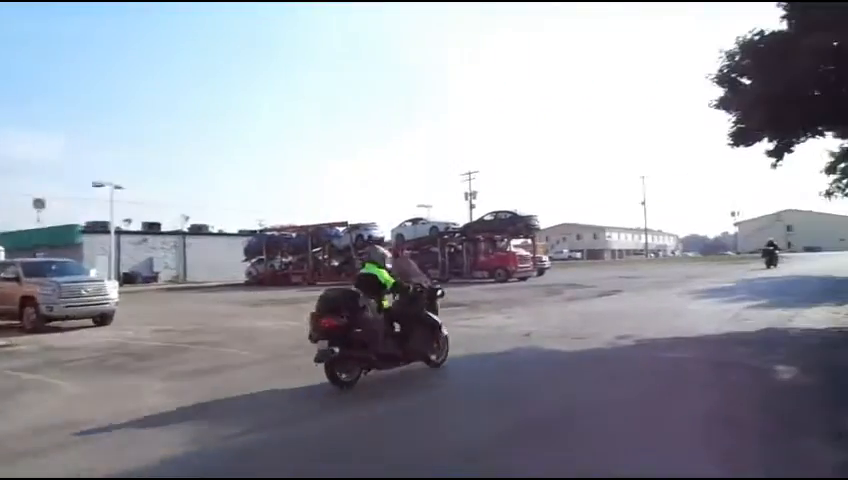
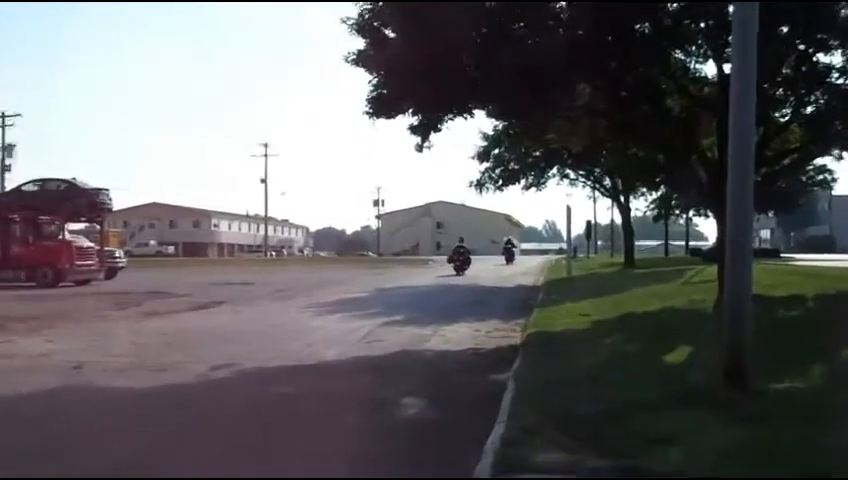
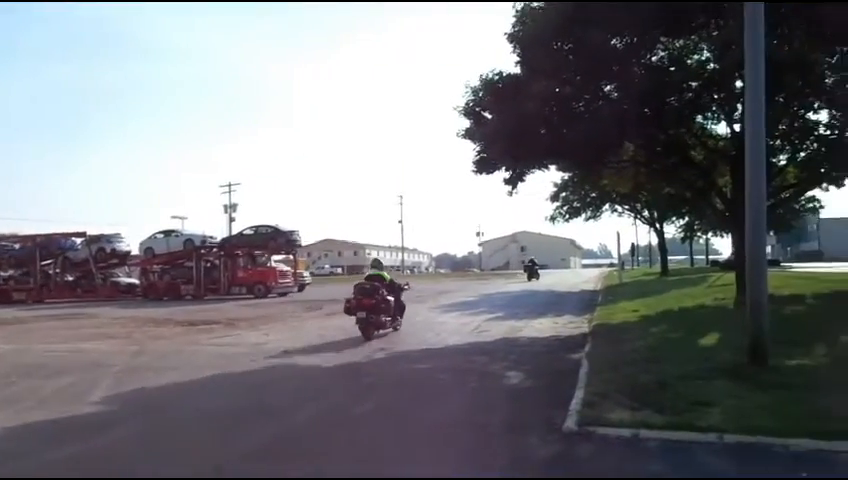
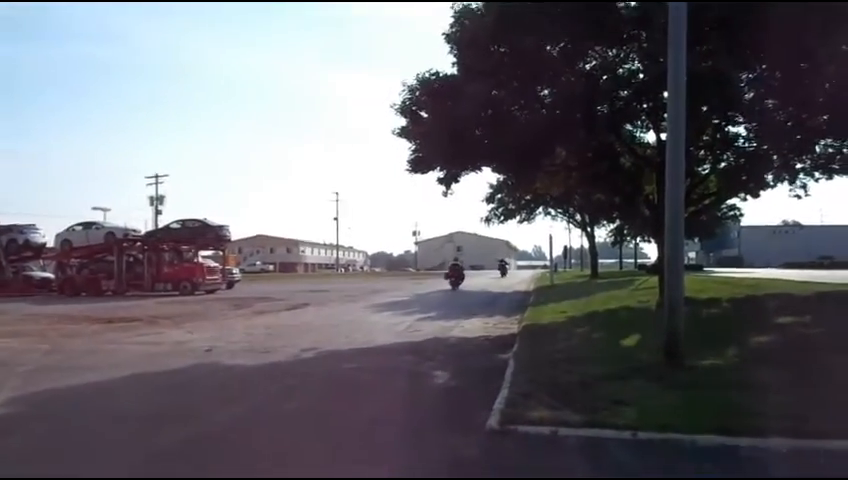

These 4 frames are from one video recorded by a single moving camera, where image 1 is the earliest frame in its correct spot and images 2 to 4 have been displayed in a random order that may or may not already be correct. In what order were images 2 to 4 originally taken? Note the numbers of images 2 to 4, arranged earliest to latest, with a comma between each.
3, 4, 2
